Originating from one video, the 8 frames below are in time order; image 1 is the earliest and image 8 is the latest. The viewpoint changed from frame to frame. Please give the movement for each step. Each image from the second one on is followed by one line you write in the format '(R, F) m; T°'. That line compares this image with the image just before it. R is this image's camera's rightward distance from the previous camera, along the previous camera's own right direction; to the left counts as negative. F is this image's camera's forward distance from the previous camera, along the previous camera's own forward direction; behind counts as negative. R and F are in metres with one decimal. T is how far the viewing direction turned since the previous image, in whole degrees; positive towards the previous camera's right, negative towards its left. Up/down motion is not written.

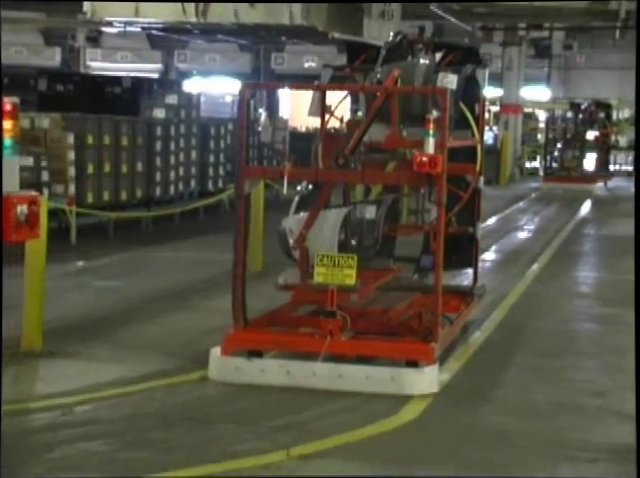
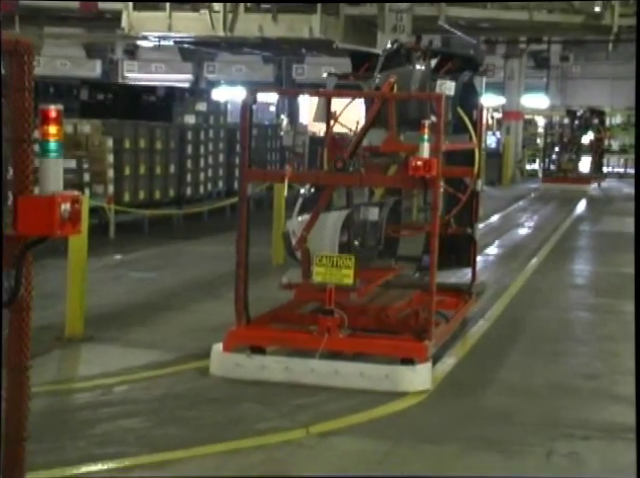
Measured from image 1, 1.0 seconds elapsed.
(0.0, -0.5) m; -1°
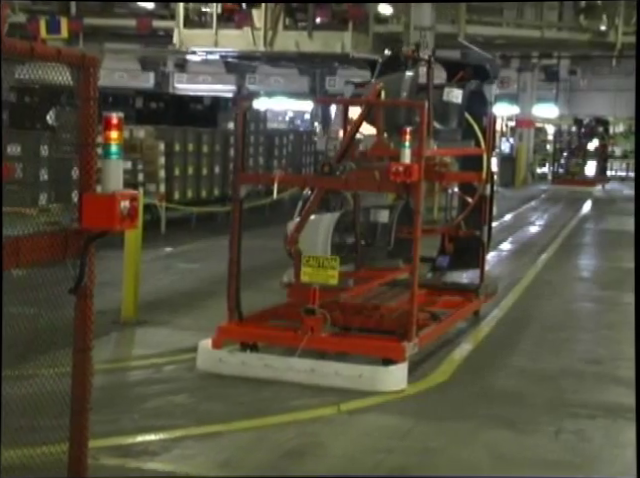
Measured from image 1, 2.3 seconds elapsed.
(-0.1, -0.6) m; -1°
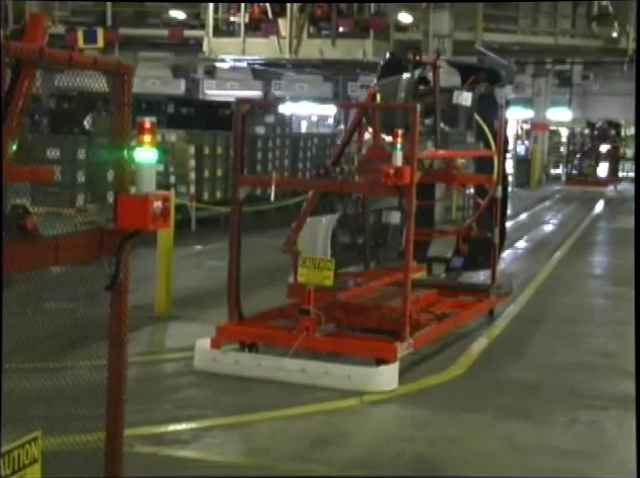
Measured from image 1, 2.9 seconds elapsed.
(0.0, -0.3) m; -1°
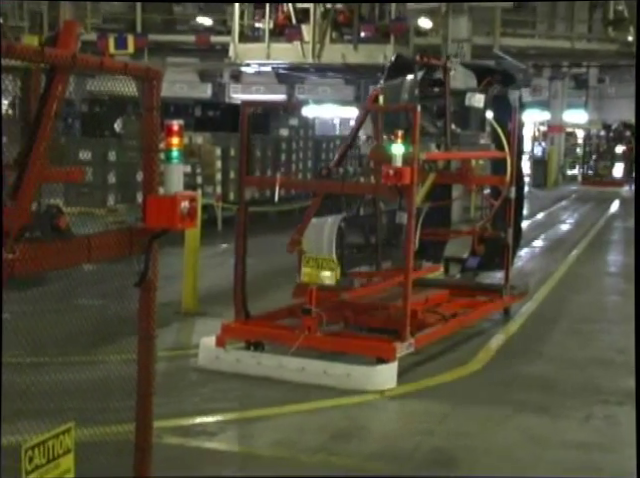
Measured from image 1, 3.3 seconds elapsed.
(0.0, -0.2) m; -1°
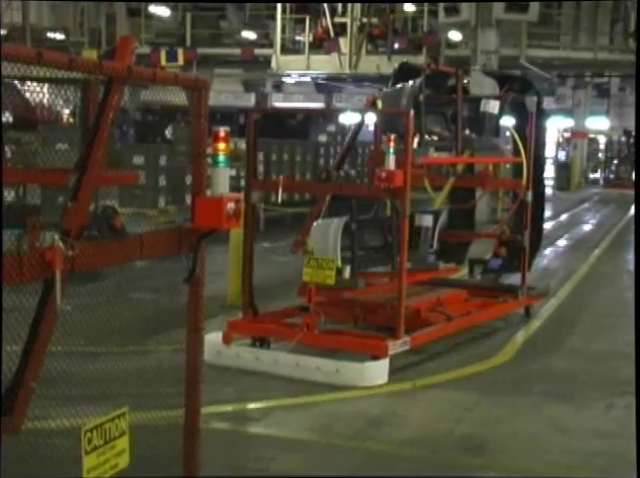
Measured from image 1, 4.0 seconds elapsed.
(0.0, -0.5) m; -2°
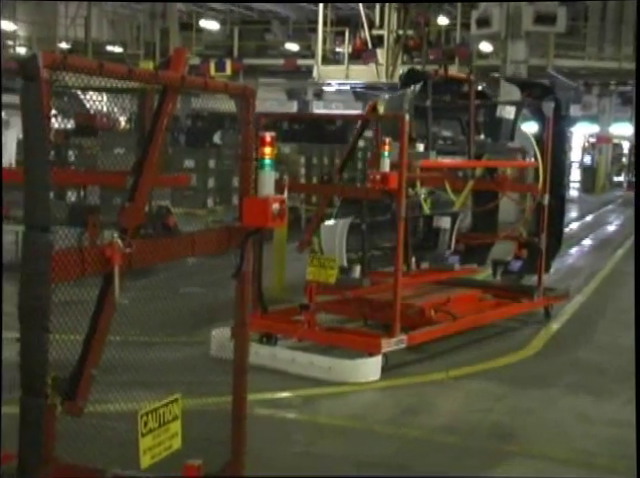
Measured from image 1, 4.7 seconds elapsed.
(-0.1, -0.5) m; -2°
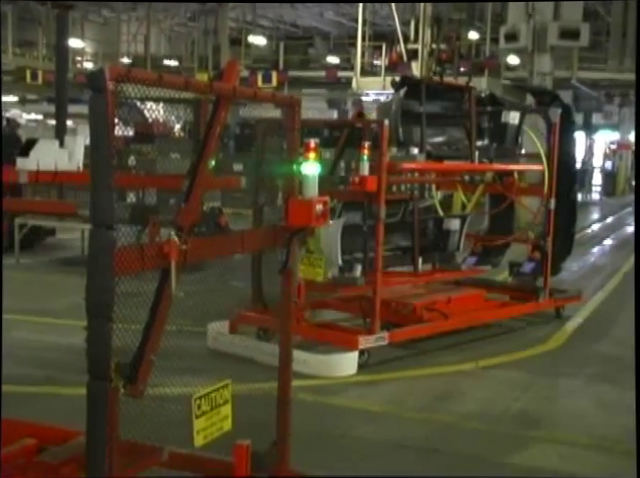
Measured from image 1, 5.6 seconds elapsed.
(-0.1, -0.6) m; -2°
